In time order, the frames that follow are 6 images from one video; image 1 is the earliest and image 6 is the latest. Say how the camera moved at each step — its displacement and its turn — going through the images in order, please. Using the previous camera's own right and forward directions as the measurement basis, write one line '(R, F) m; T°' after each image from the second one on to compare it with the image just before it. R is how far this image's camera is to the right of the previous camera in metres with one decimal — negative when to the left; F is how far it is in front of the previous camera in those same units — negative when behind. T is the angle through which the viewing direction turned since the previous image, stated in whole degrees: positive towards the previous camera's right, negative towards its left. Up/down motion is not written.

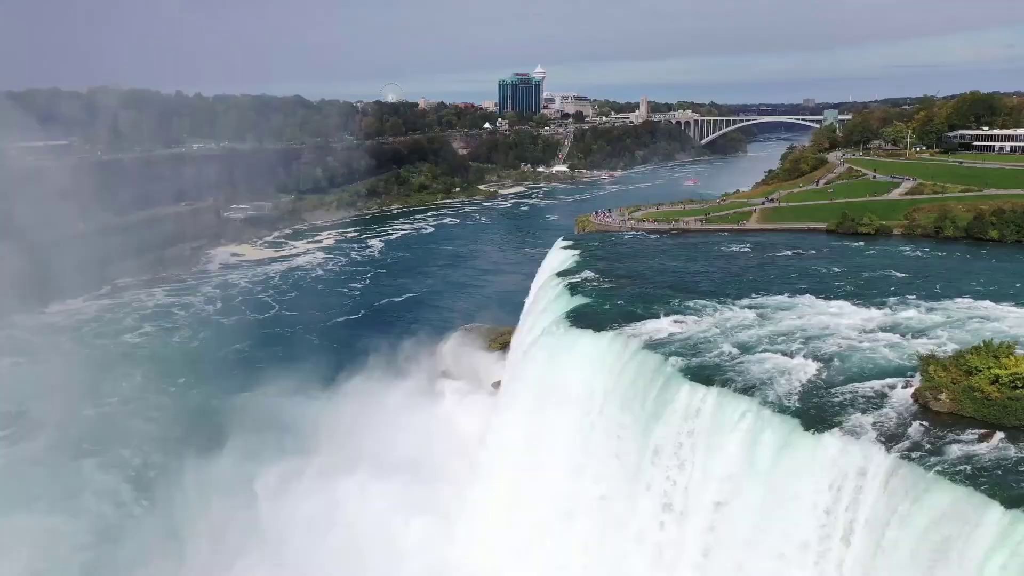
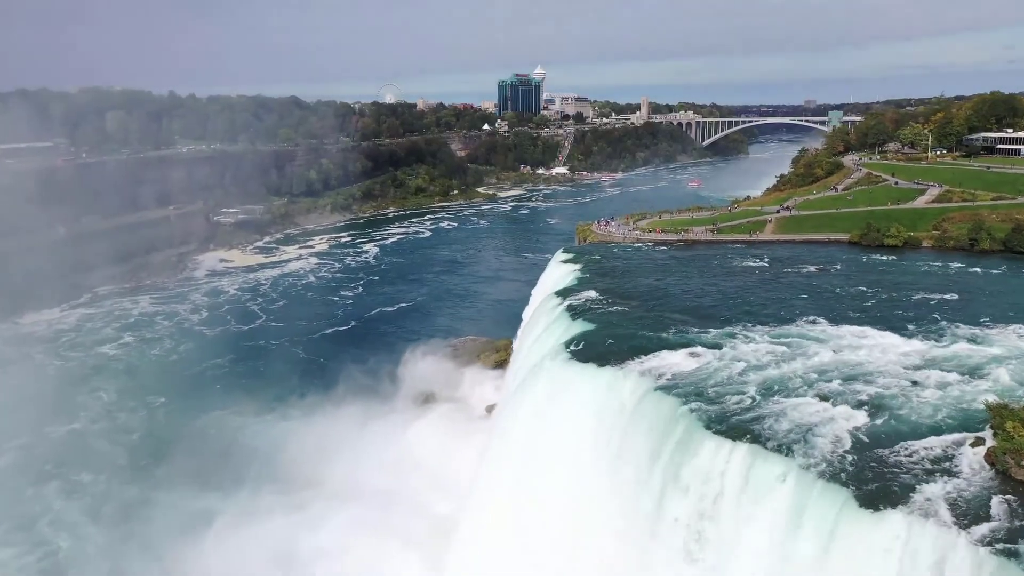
(+0.1, +1.1) m; 0°
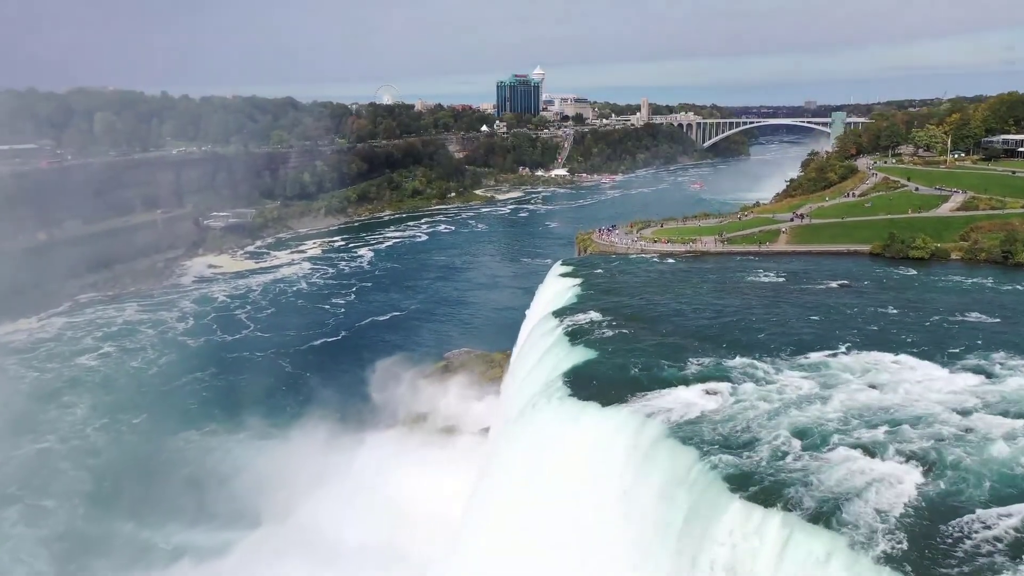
(+0.1, +1.0) m; 0°
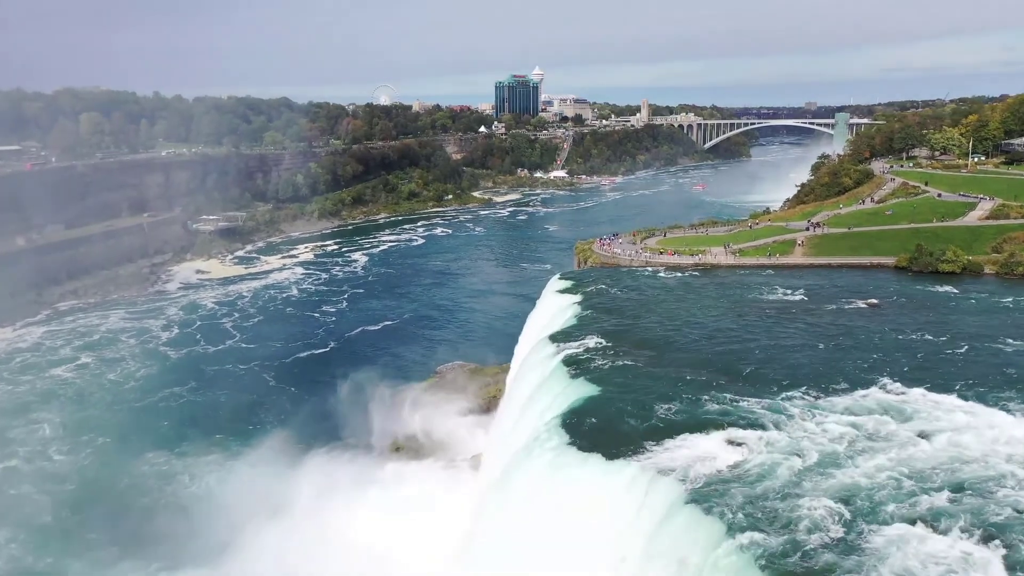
(+0.1, +1.0) m; 0°
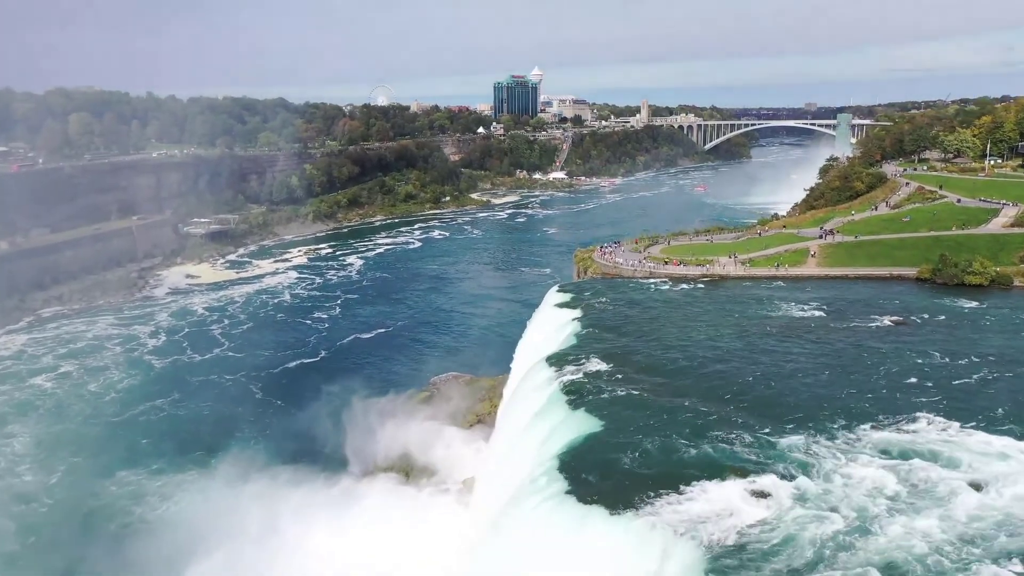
(+0.1, +0.7) m; 0°
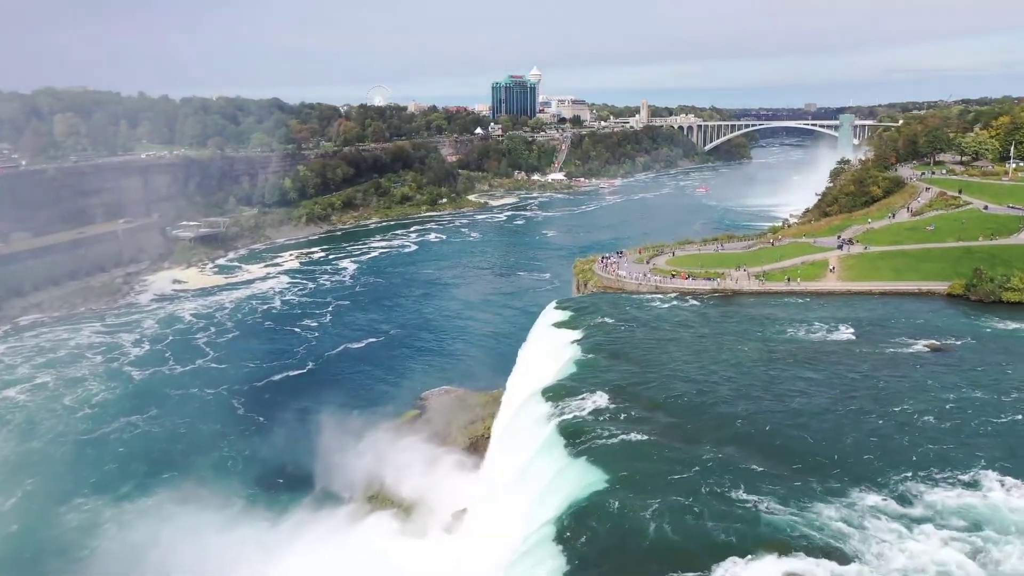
(+0.1, +0.9) m; 0°
